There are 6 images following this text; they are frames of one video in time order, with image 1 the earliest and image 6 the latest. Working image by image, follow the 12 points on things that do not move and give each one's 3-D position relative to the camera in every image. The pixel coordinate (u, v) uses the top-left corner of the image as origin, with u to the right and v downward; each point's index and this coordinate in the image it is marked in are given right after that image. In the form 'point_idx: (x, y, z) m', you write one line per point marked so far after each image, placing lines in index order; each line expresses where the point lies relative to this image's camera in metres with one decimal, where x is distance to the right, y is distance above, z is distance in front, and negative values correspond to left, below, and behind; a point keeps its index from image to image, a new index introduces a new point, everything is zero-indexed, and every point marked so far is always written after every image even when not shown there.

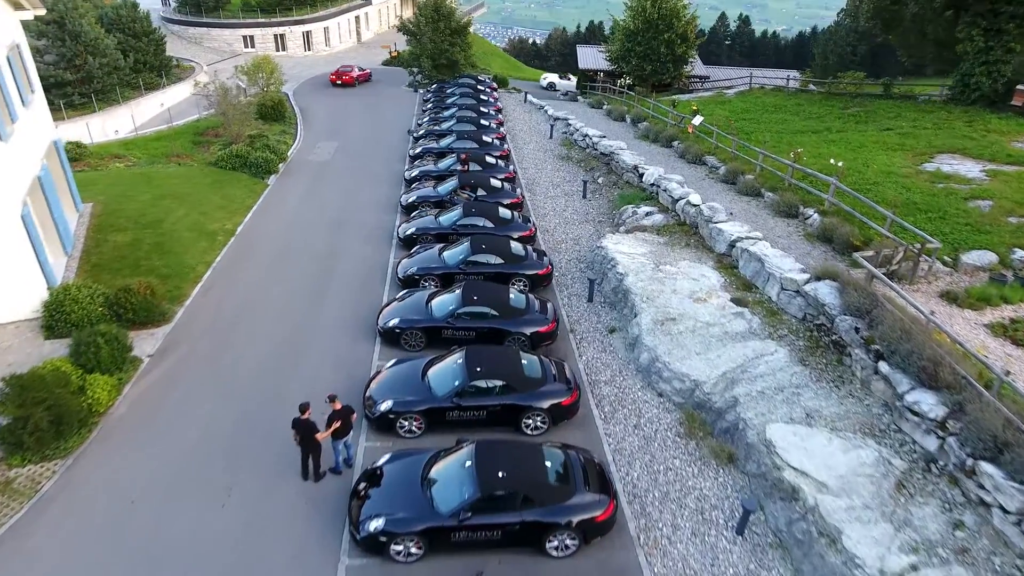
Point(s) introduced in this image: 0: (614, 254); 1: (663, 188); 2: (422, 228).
0: (+2.5, +0.9, +16.1) m
1: (+4.5, +3.0, +19.3) m
2: (-2.5, +1.6, +18.0) m
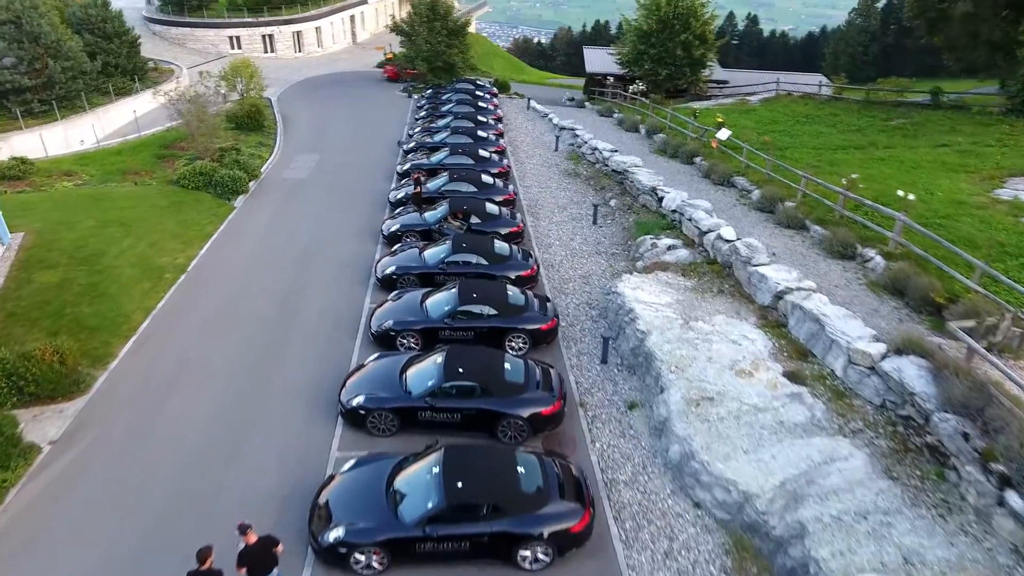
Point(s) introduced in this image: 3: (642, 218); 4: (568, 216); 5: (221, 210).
0: (+2.5, -0.3, +13.3) m
1: (+4.5, +1.8, +16.5) m
2: (-2.6, +0.5, +15.2) m
3: (+3.7, +1.9, +18.4) m
4: (+1.7, +2.2, +19.9) m
5: (-8.9, +2.4, +19.7) m
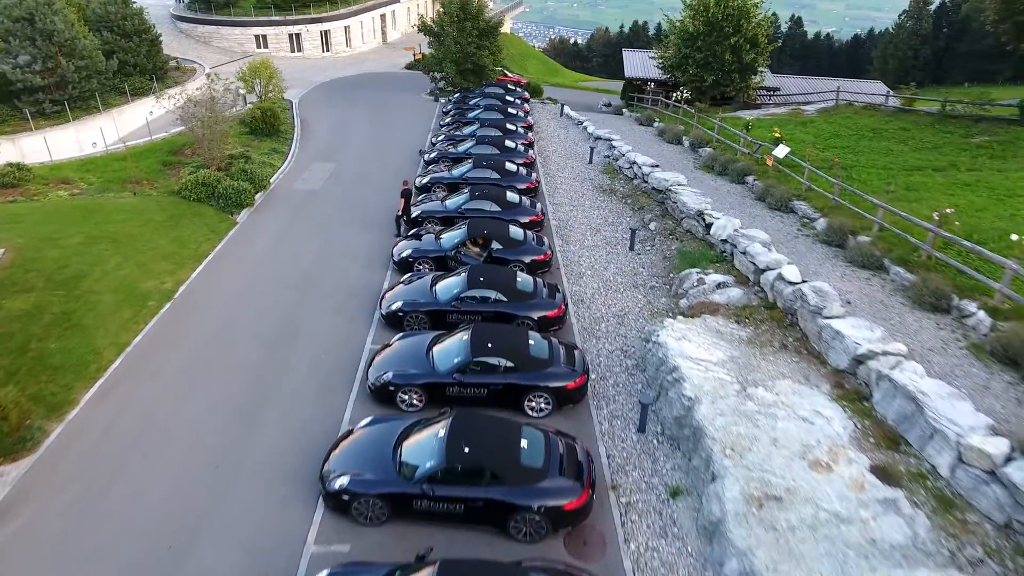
0: (+2.8, -1.2, +11.2) m
1: (+5.1, +0.8, +14.3) m
2: (-2.1, -0.3, +13.3) m
3: (+4.4, +1.0, +16.2) m
4: (+2.4, +1.3, +17.8) m
5: (-8.1, +1.7, +18.1) m
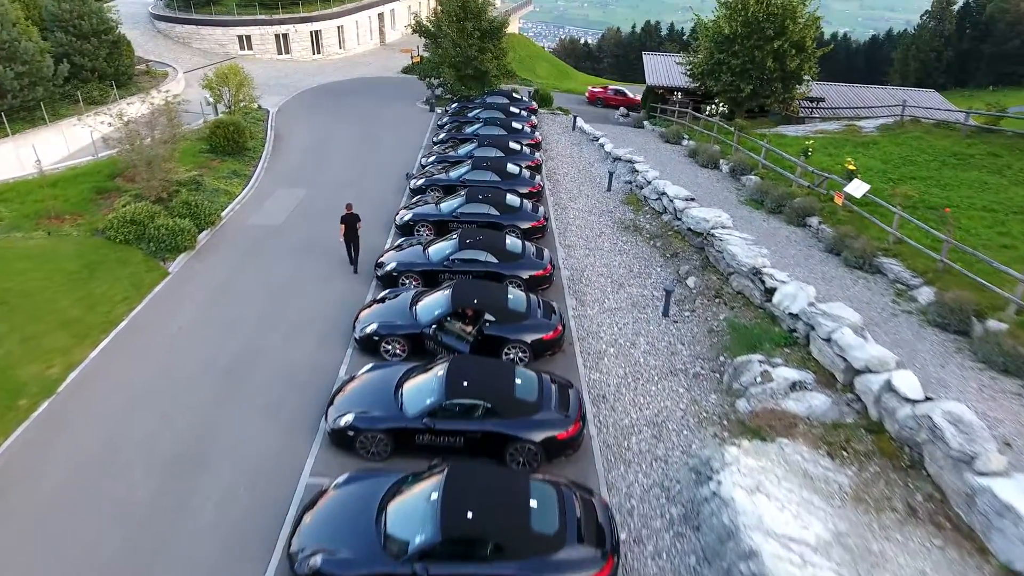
0: (+2.7, -2.8, +7.4) m
1: (+5.0, -0.8, +10.4) m
2: (-2.1, -1.9, +9.5) m
3: (+4.4, -0.6, +12.4) m
4: (+2.5, -0.3, +14.0) m
5: (-8.1, +0.2, +14.4) m
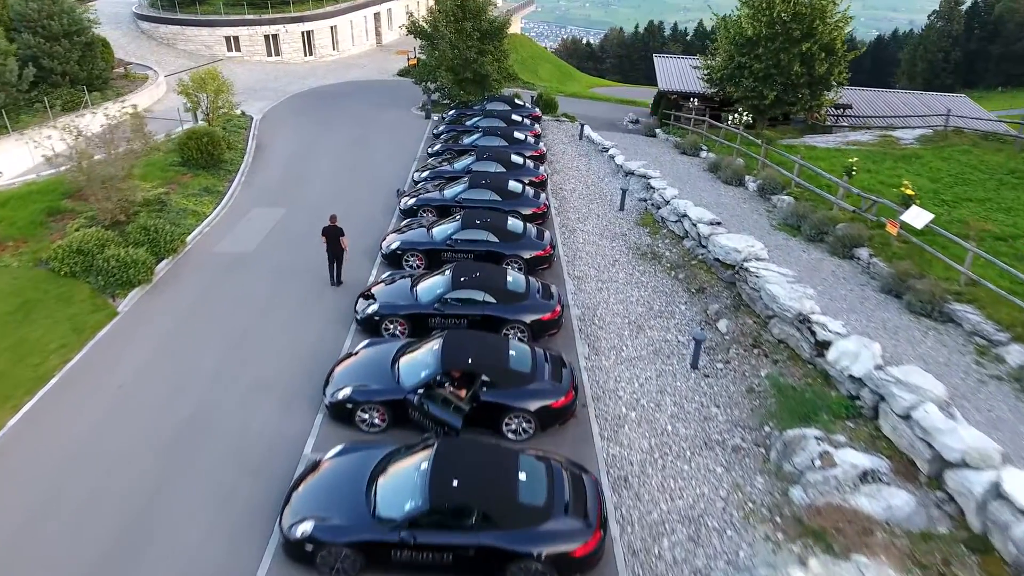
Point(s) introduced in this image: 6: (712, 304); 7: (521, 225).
0: (+2.8, -3.6, +5.4) m
1: (+5.0, -1.6, +8.4) m
2: (-2.1, -2.7, +7.6) m
3: (+4.4, -1.5, +10.4) m
4: (+2.5, -1.1, +12.0) m
5: (-8.1, -0.6, +12.5) m
6: (+4.0, -0.3, +12.9) m
7: (+0.2, +1.5, +14.7) m
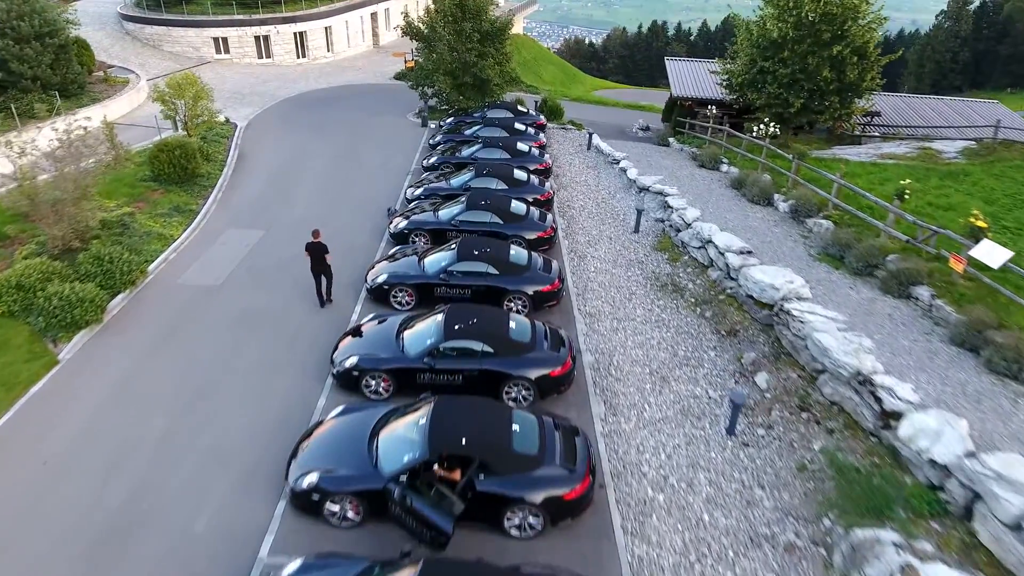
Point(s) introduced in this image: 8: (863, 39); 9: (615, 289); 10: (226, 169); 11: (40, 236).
0: (+2.8, -4.4, +3.6) m
1: (+5.1, -2.4, +6.7) m
2: (-2.1, -3.5, +5.8) m
3: (+4.4, -2.2, +8.6) m
4: (+2.5, -1.9, +10.2) m
5: (-8.0, -1.3, +10.7) m
6: (+4.1, -1.1, +11.2) m
7: (+0.2, +0.7, +13.0) m
8: (+10.2, +7.3, +18.9) m
9: (+2.2, 0.0, +13.6) m
10: (-8.7, +3.6, +19.7) m
11: (-10.4, +1.1, +14.3) m
